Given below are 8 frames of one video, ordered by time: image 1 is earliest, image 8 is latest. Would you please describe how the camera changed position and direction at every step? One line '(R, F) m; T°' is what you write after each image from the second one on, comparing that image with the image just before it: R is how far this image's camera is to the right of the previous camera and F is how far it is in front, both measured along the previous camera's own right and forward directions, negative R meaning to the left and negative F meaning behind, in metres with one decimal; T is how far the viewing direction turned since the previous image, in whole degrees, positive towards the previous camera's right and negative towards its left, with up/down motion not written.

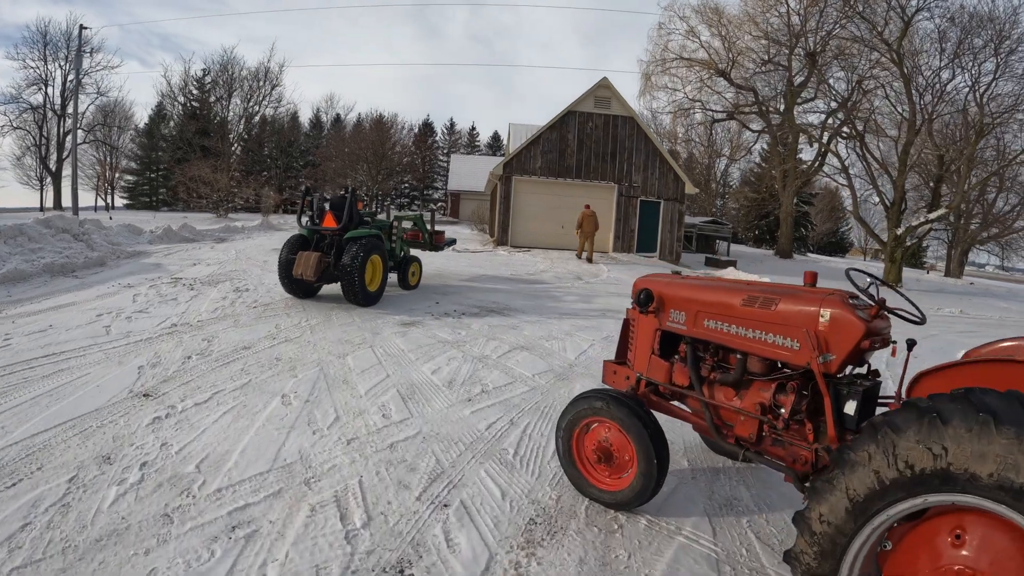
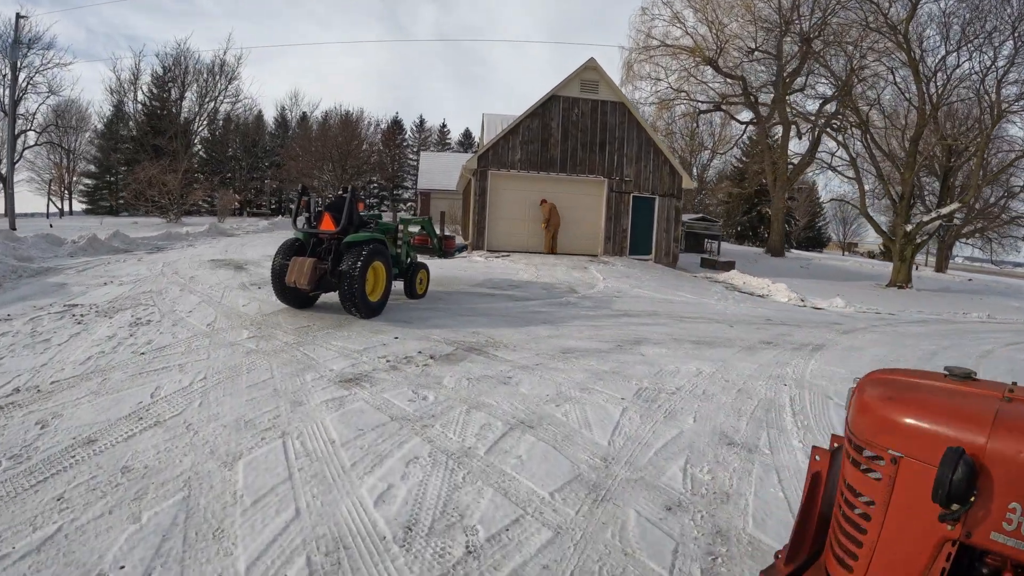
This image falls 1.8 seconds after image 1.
(-0.1, +2.1) m; +1°
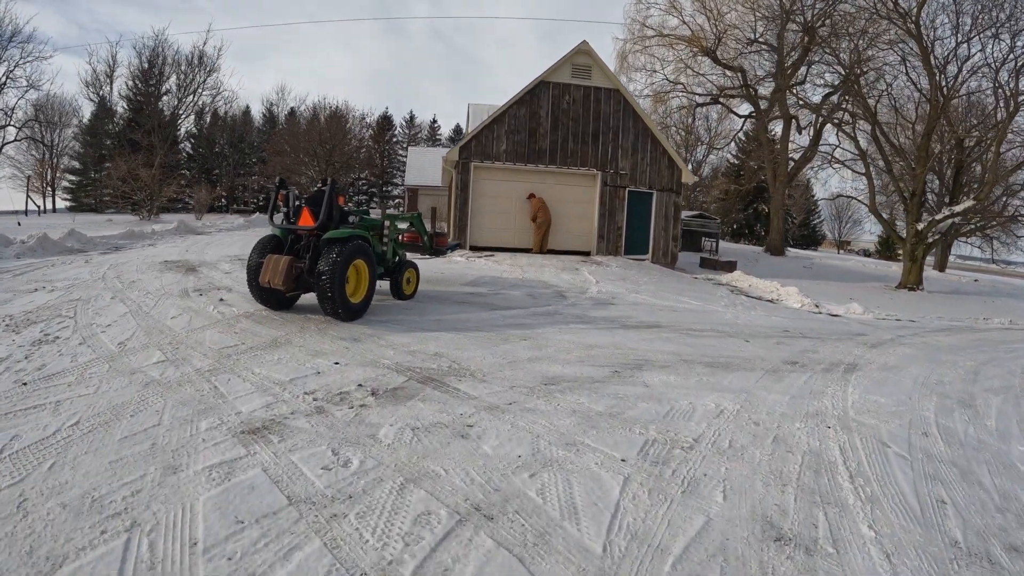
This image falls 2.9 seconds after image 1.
(+0.1, +1.2) m; 0°
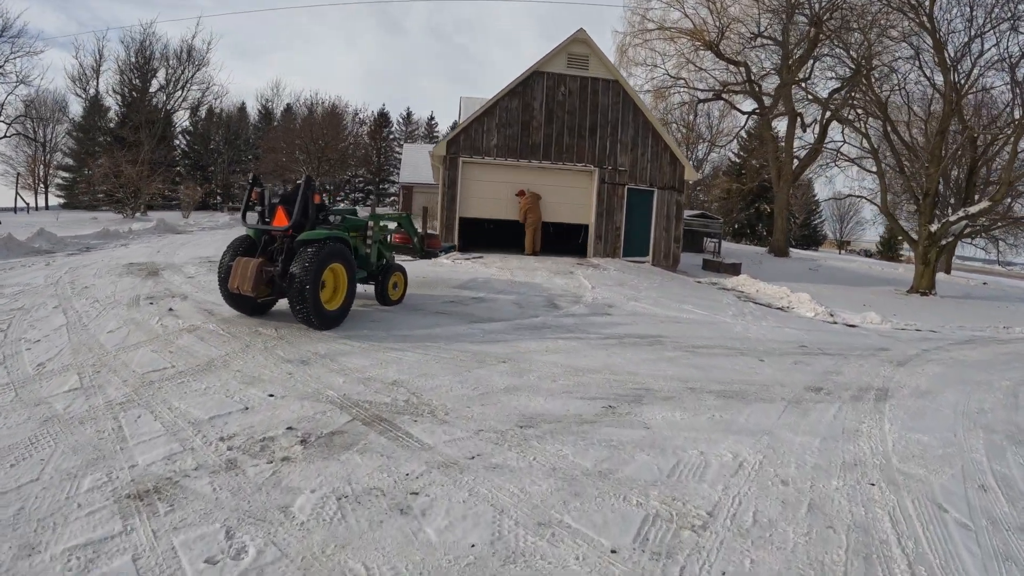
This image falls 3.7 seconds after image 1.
(+0.1, +0.8) m; 0°
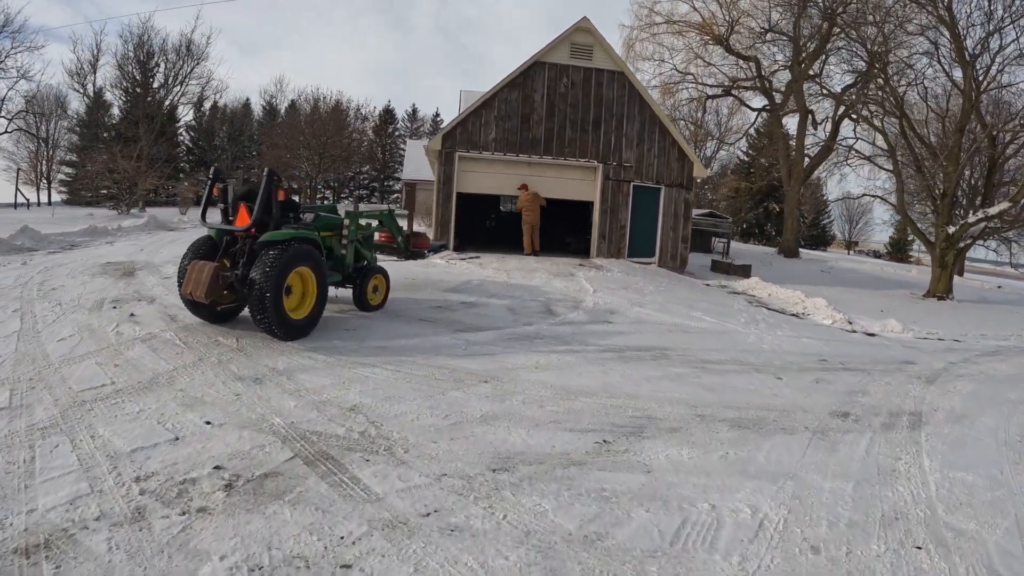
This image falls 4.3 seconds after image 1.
(+0.1, +0.6) m; 0°
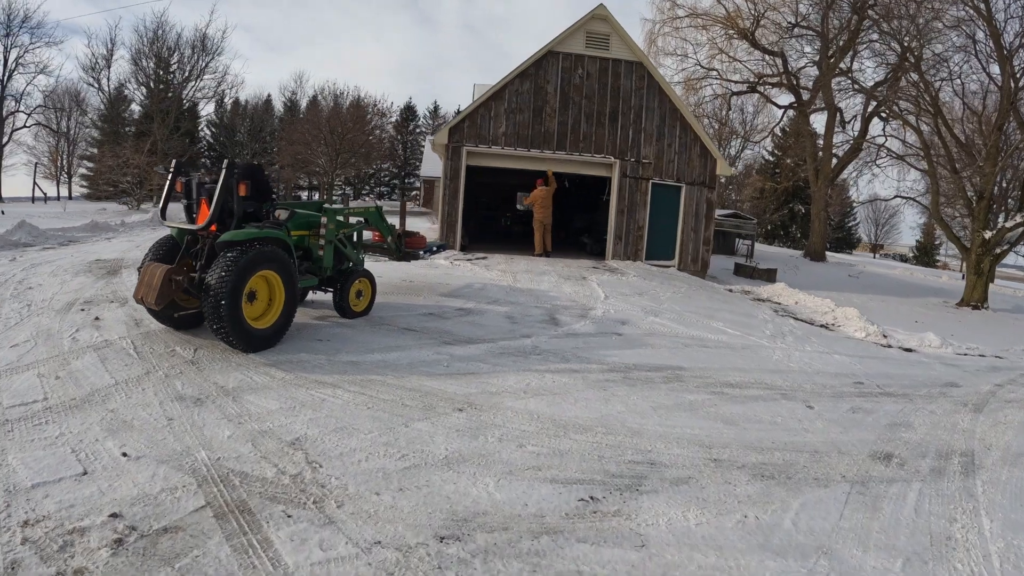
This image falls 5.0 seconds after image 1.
(+0.1, +0.6) m; -1°
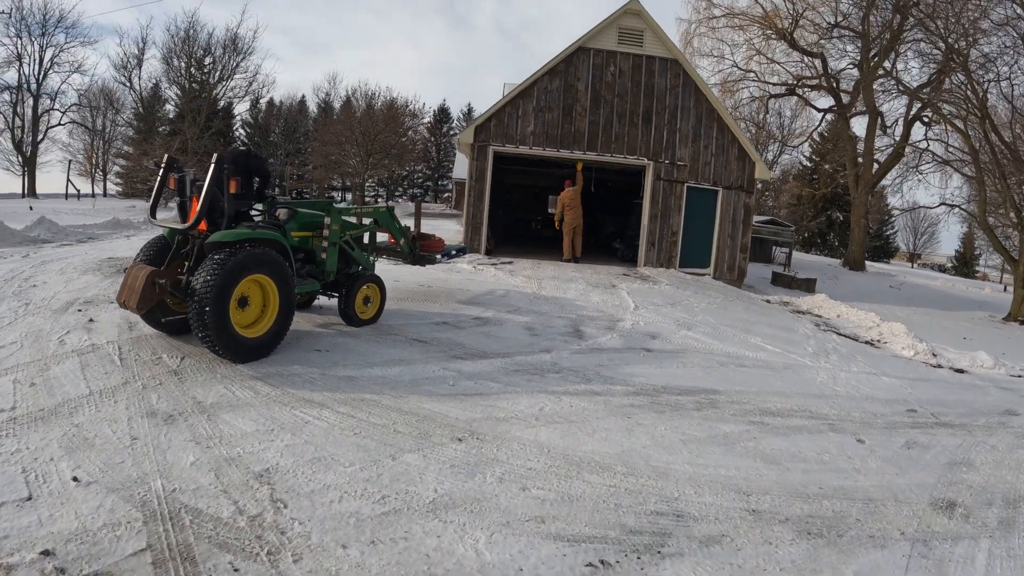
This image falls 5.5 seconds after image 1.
(+0.1, +0.4) m; -2°
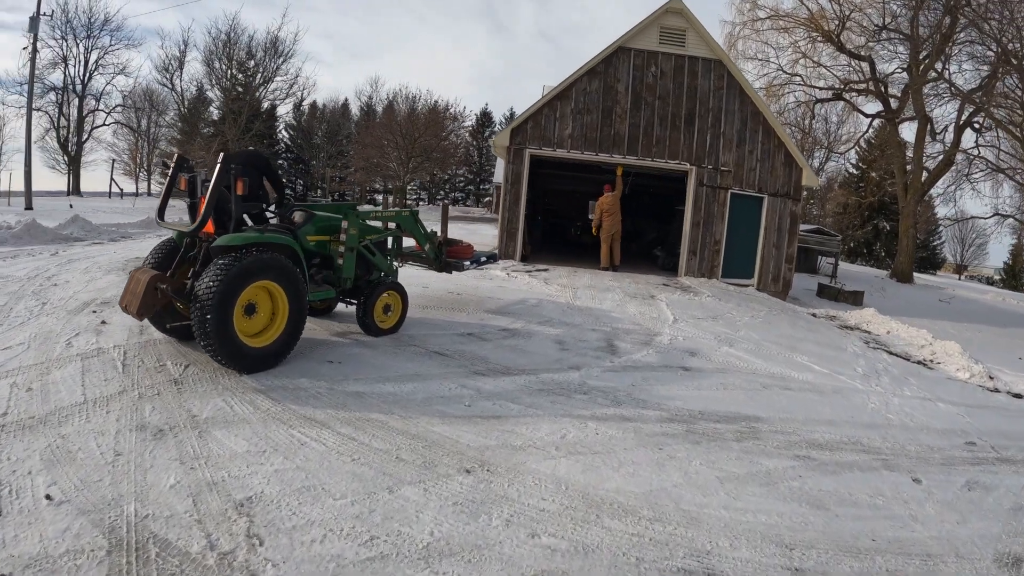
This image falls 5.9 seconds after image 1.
(+0.1, +0.3) m; -2°
